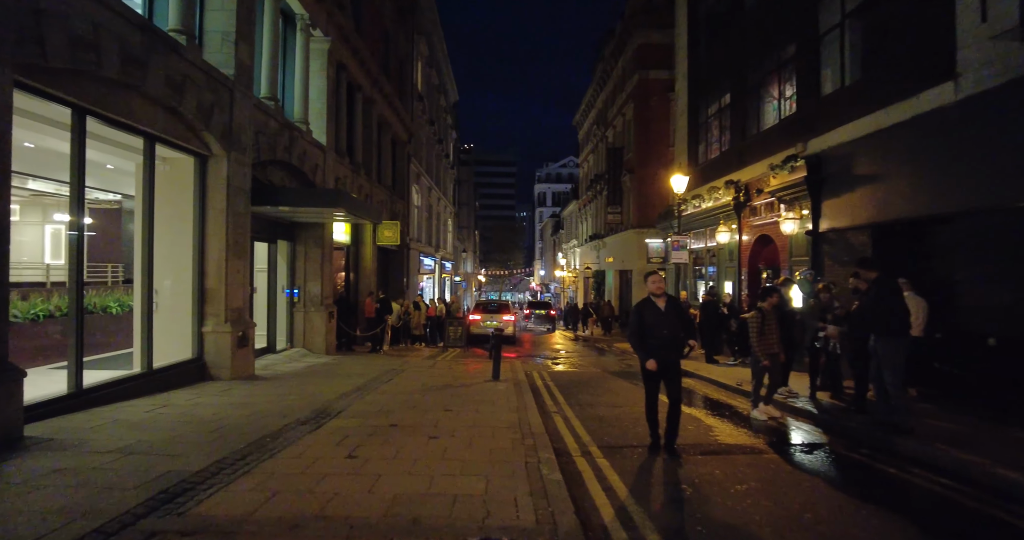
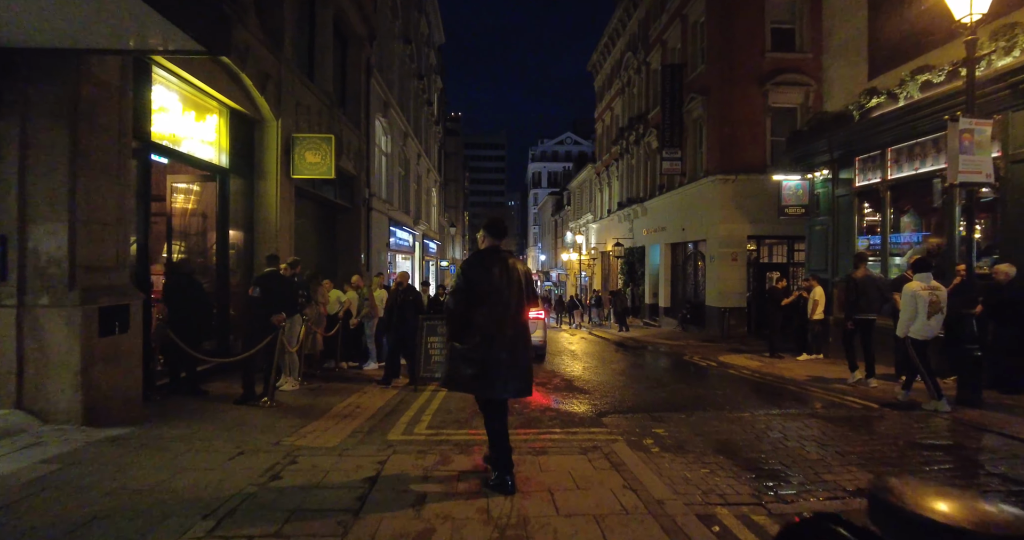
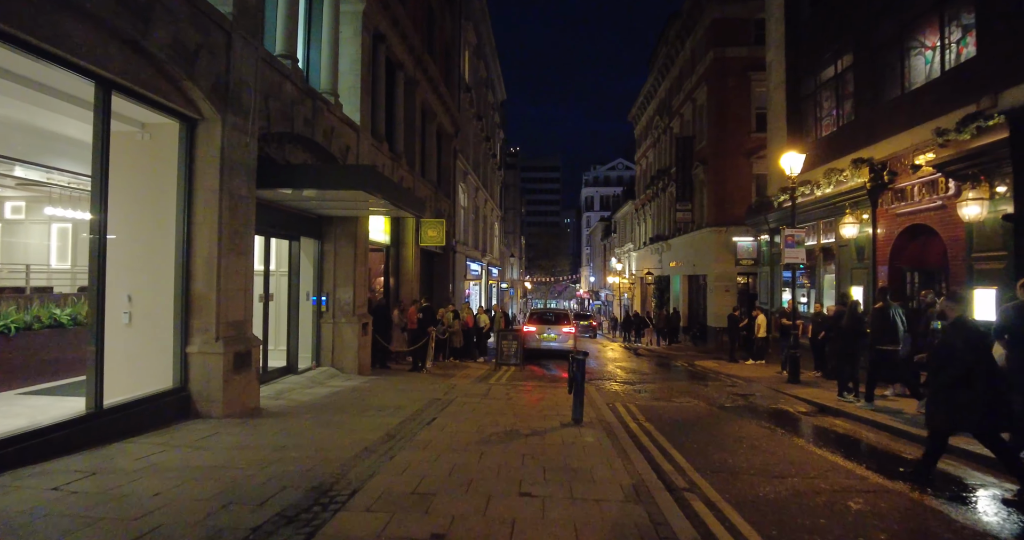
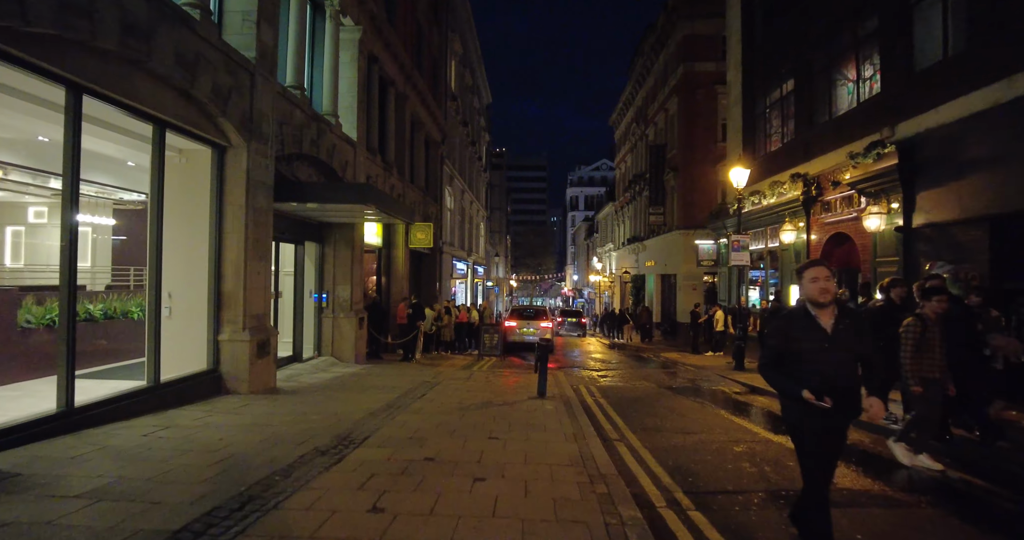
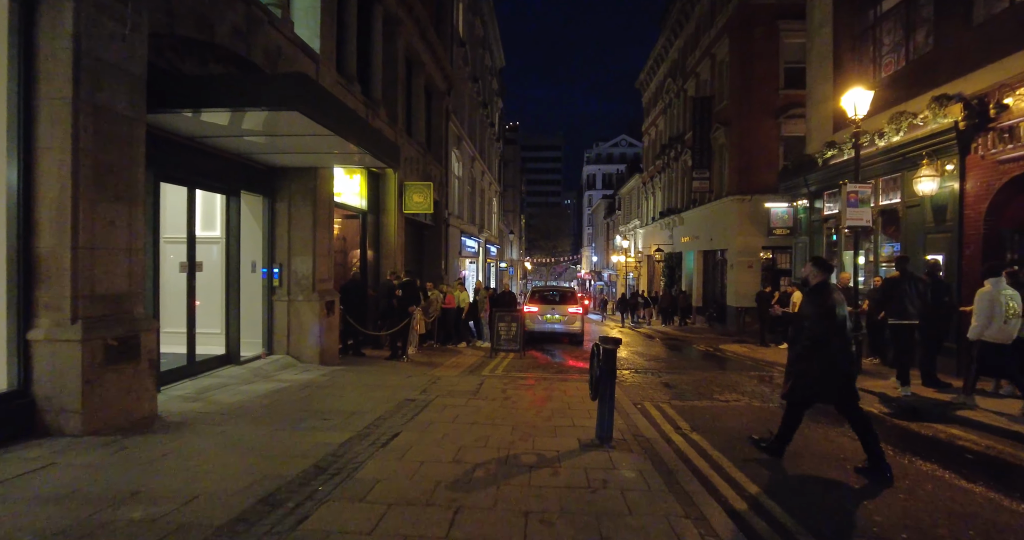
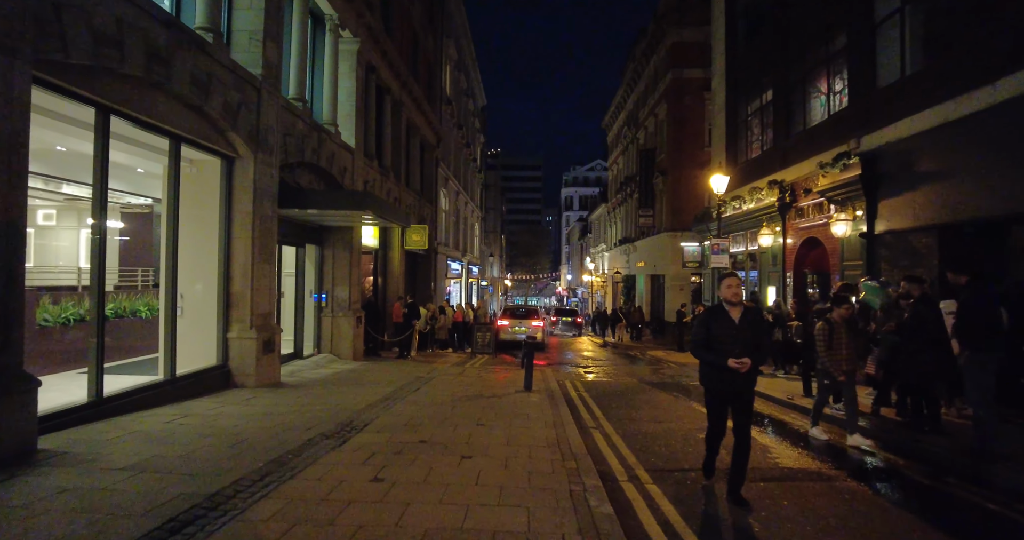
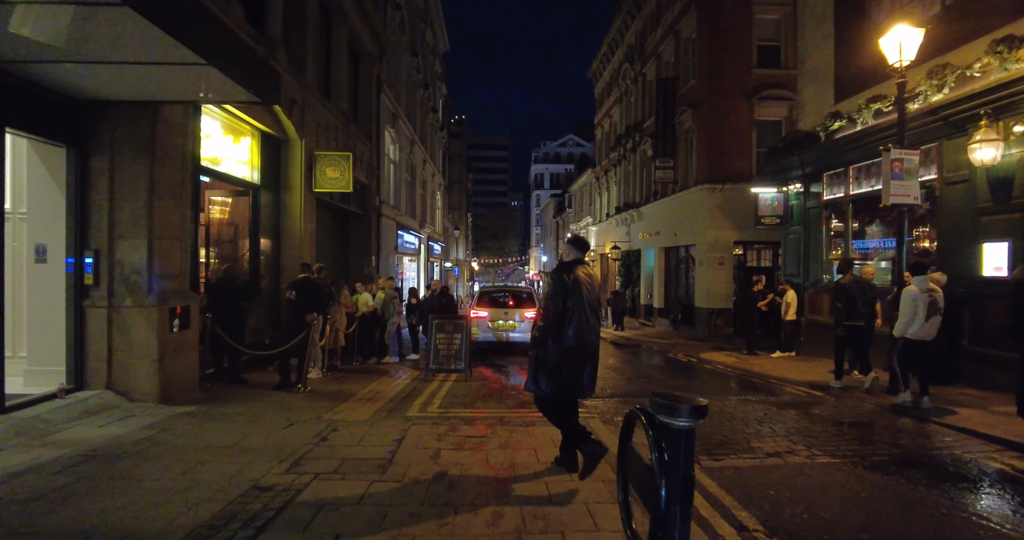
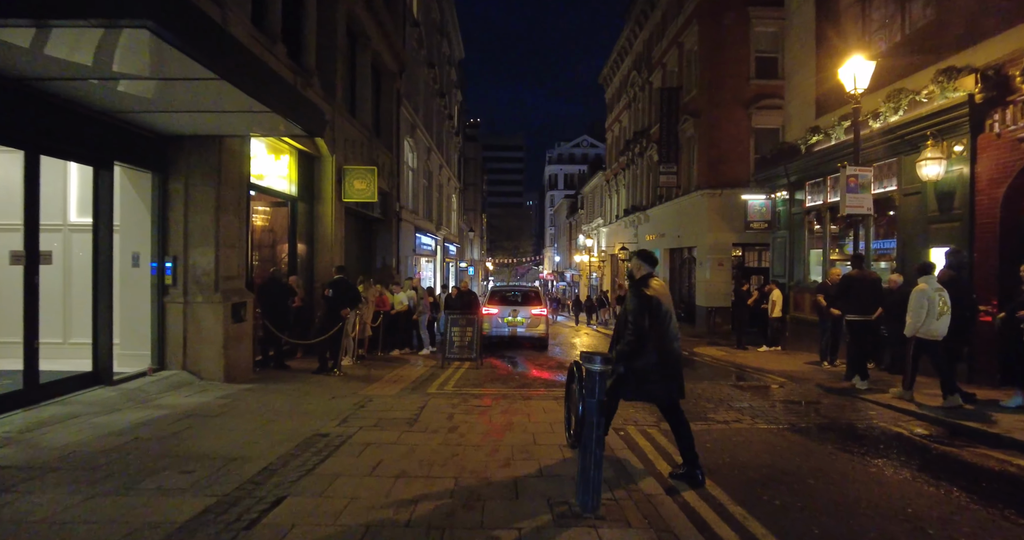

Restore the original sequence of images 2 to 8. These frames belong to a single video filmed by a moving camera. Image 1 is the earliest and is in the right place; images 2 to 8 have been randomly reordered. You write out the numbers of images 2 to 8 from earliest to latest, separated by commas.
6, 4, 3, 5, 8, 7, 2
